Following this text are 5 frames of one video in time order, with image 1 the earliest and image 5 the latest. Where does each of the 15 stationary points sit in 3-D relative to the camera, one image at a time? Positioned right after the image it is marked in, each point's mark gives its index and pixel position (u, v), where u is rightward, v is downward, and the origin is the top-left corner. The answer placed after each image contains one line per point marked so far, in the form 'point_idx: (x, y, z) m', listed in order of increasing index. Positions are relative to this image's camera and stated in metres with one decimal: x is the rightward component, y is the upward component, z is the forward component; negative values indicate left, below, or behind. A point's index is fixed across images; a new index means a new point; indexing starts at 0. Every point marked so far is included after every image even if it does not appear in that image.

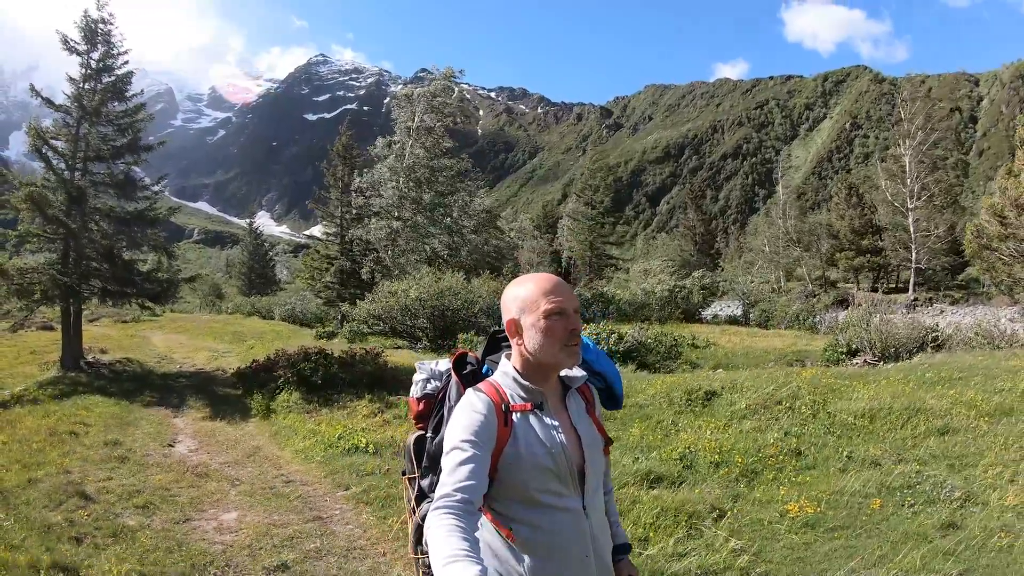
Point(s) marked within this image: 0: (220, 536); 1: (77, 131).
0: (-2.9, -2.3, +5.4) m
1: (-15.6, +5.5, +19.5) m
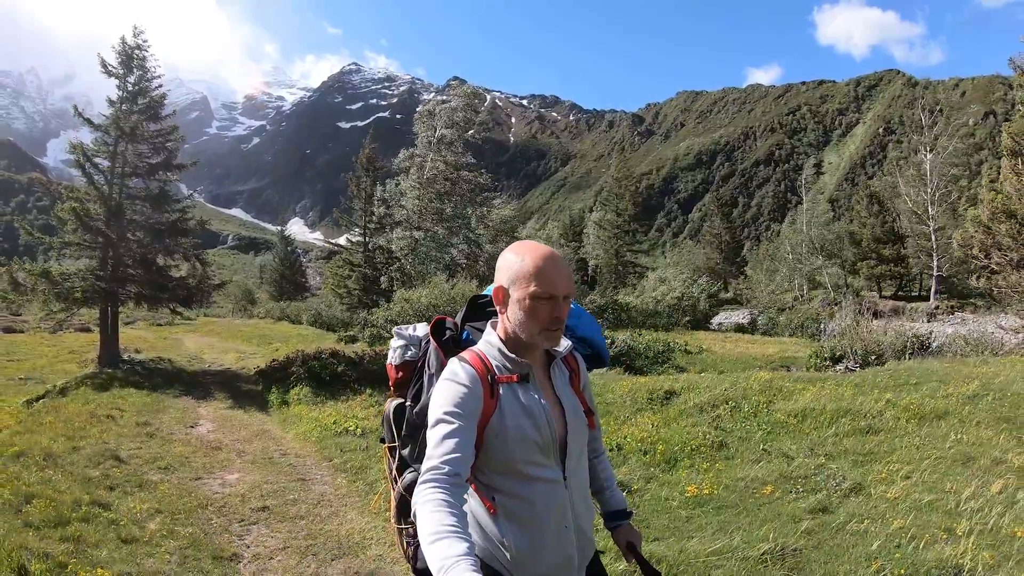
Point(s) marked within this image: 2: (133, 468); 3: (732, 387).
0: (-3.5, -2.4, +6.6) m
1: (-15.5, +5.4, +21.4) m
2: (-4.9, -2.3, +7.2) m
3: (+4.1, -1.9, +10.4) m
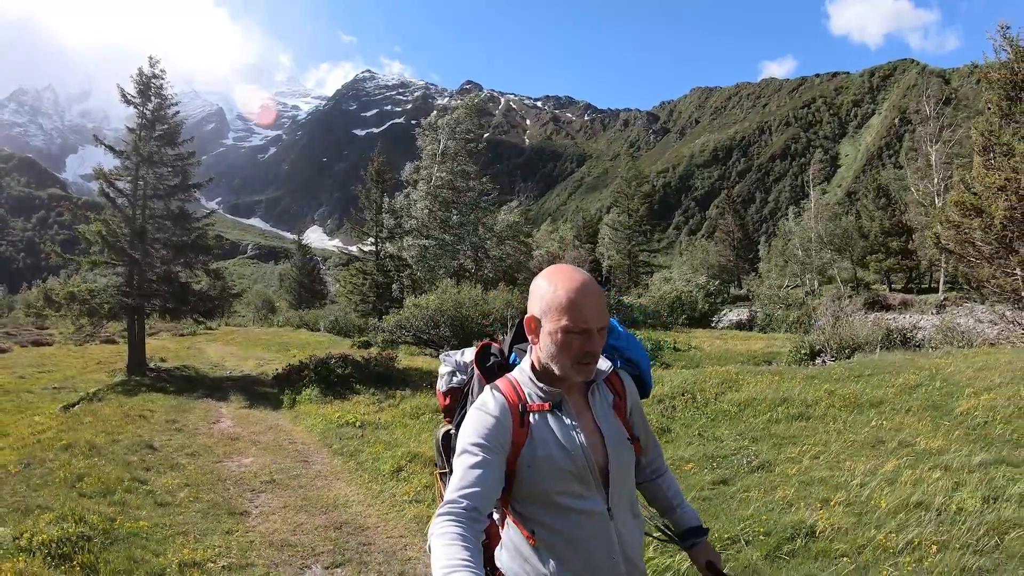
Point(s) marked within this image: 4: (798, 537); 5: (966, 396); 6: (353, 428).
0: (-3.9, -2.6, +7.9) m
1: (-15.7, +4.8, +23.1) m
2: (-5.3, -2.6, +8.5) m
3: (+3.7, -1.9, +11.4) m
4: (+2.6, -2.3, +5.1) m
5: (+8.3, -2.0, +10.1) m
6: (-3.0, -2.6, +10.3) m
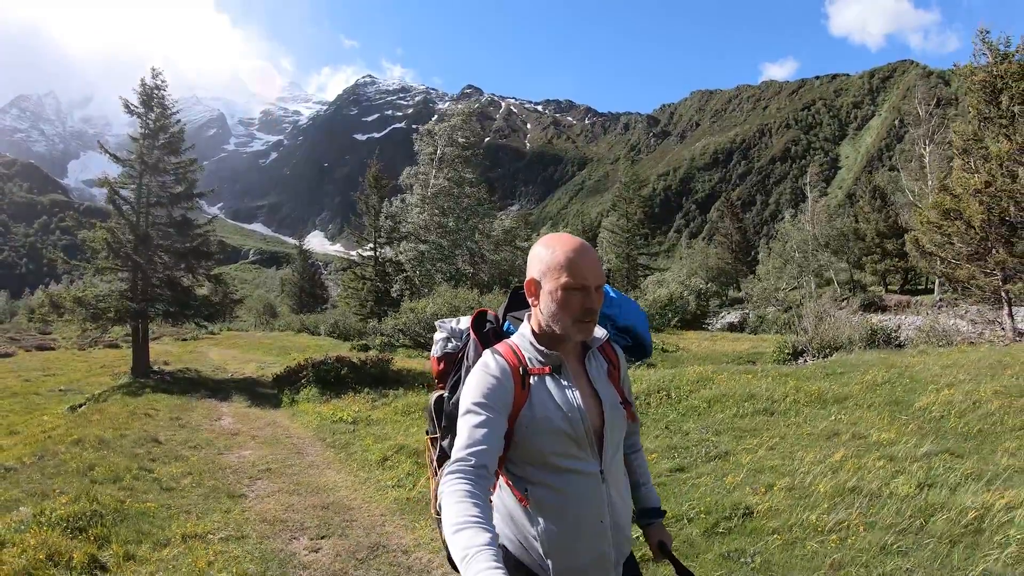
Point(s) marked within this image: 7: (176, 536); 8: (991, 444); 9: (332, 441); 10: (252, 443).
0: (-4.2, -2.6, +8.5) m
1: (-16.0, +4.6, +23.7) m
2: (-5.6, -2.6, +9.0) m
3: (+3.4, -2.0, +12.0) m
4: (+2.3, -2.3, +5.7) m
5: (+8.0, -2.0, +10.6) m
6: (-3.3, -2.7, +10.8) m
7: (-3.3, -2.4, +5.3) m
8: (+6.8, -2.2, +7.8) m
9: (-3.0, -2.6, +9.1) m
10: (-4.5, -2.7, +9.6) m
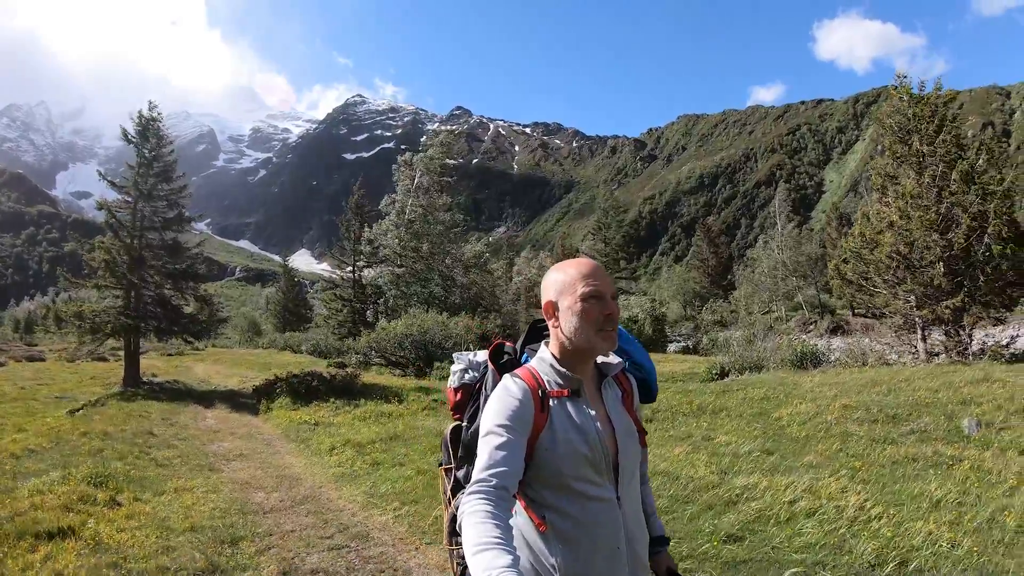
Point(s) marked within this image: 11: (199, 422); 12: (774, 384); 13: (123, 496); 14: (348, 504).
0: (-5.7, -3.1, +10.5) m
1: (-17.6, +3.9, +25.8) m
2: (-7.1, -3.1, +11.0) m
3: (+2.0, -2.7, +14.1) m
4: (+1.0, -2.8, +7.8) m
5: (+6.6, -2.7, +12.9) m
6: (-4.7, -3.2, +12.9) m
7: (-4.6, -2.7, +7.4) m
8: (+5.4, -2.9, +10.0) m
9: (-4.4, -3.0, +11.2) m
10: (-6.0, -3.2, +11.6) m
11: (-8.1, -3.5, +14.1) m
12: (+7.5, -2.7, +15.4) m
13: (-4.9, -2.6, +6.9) m
14: (-2.1, -2.8, +7.0) m
